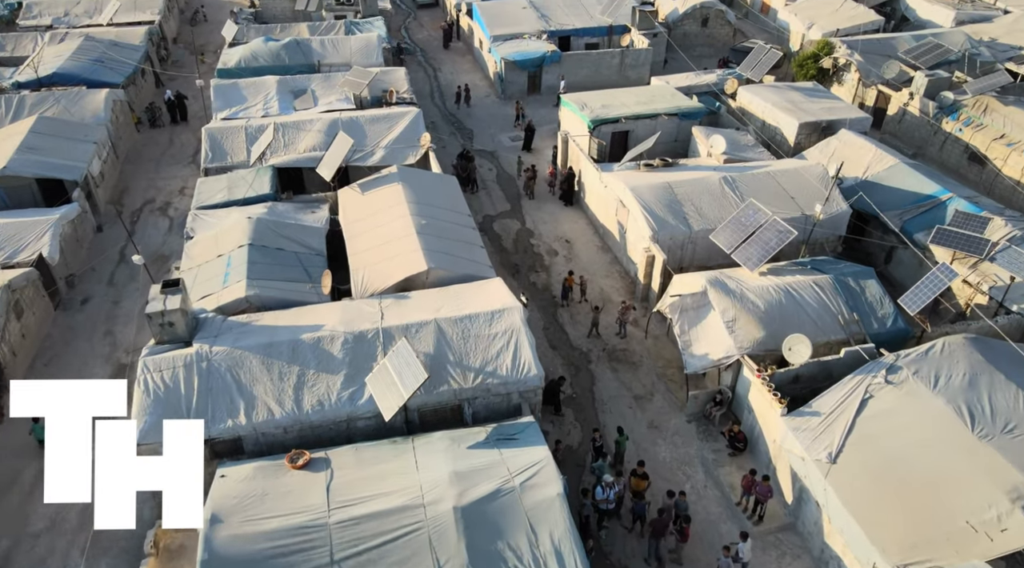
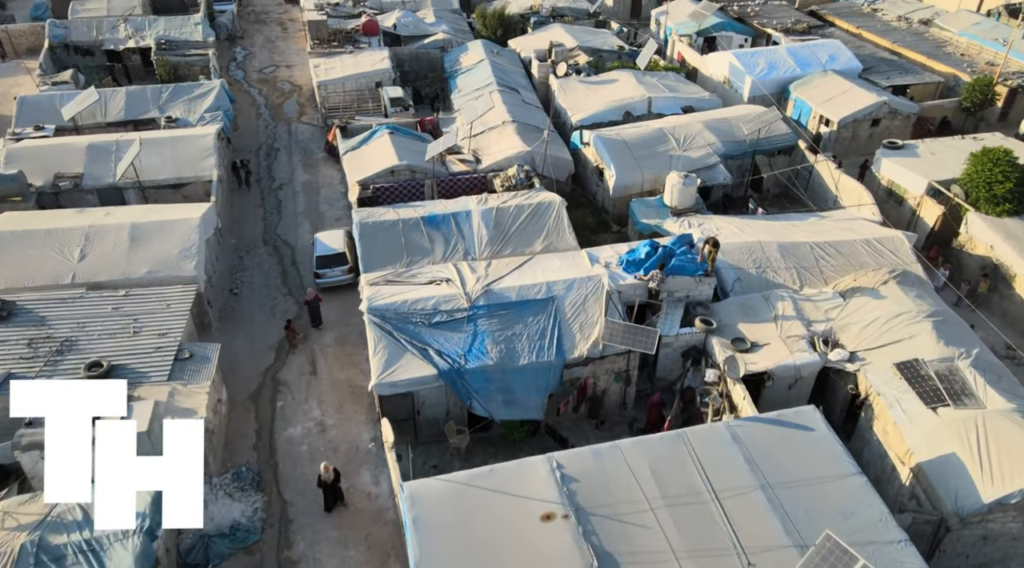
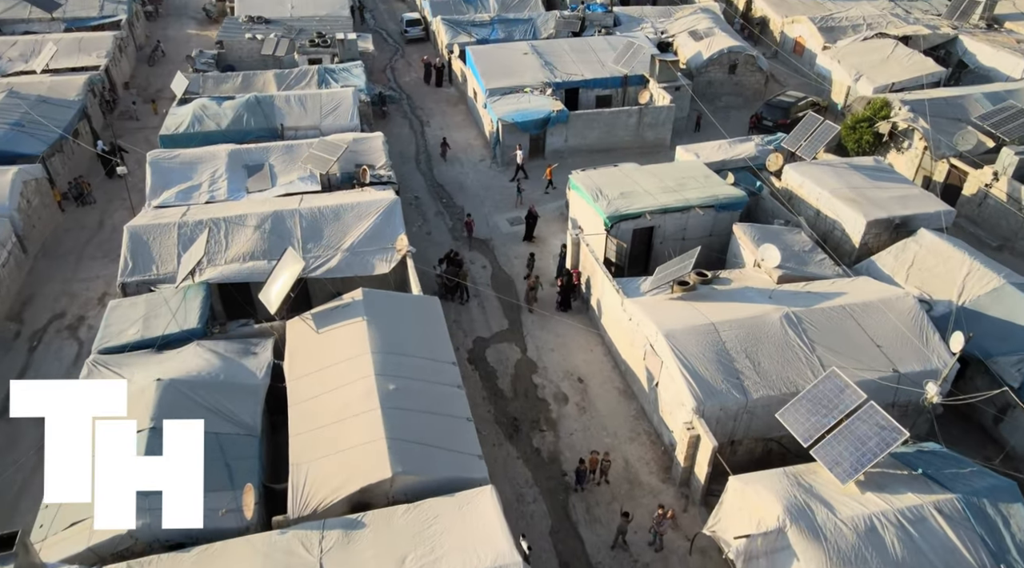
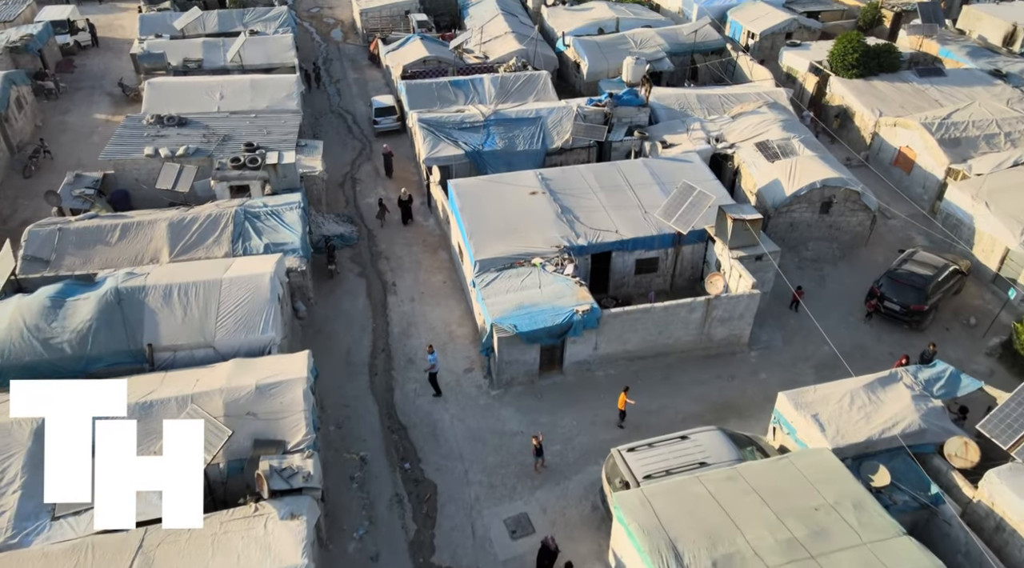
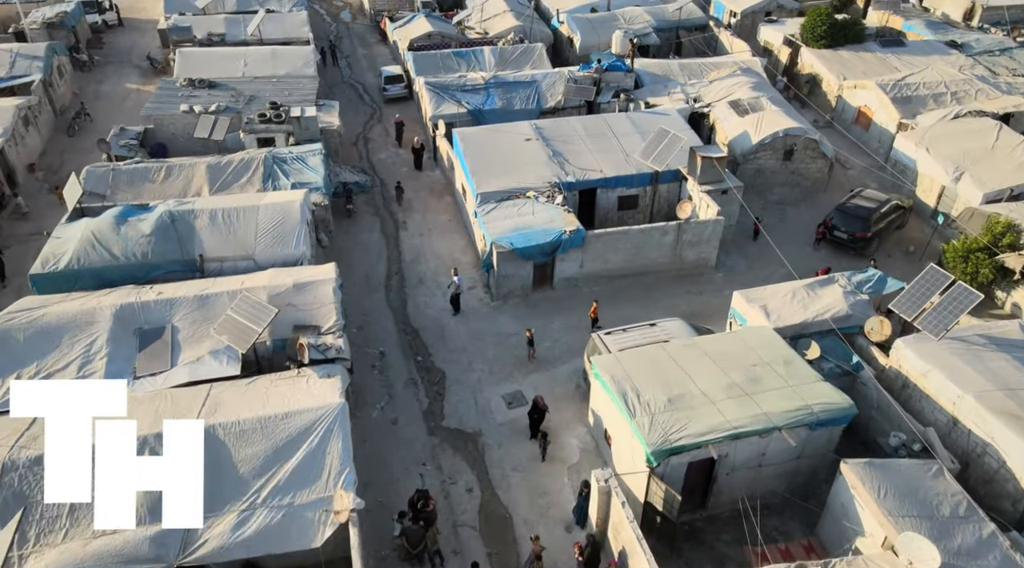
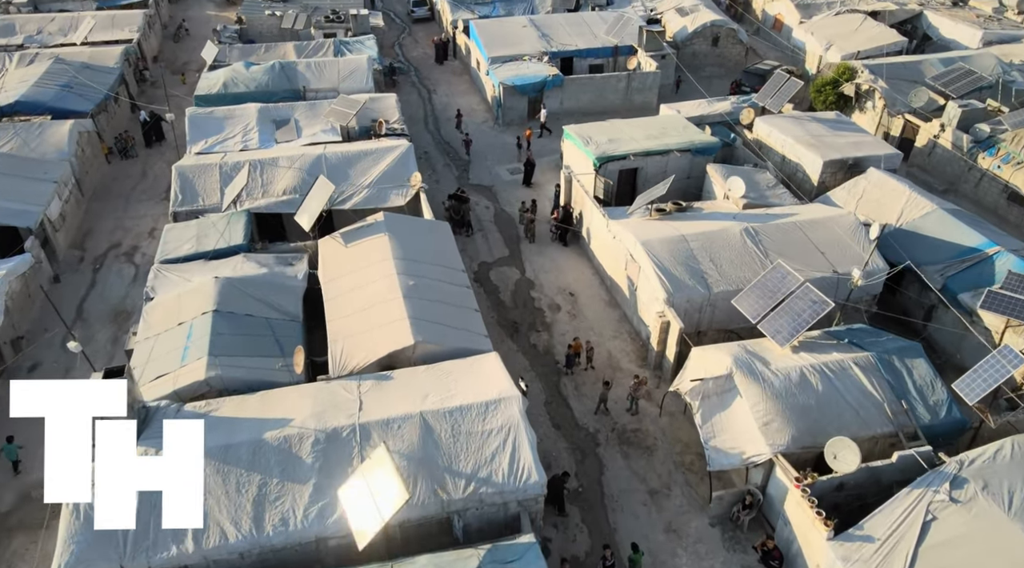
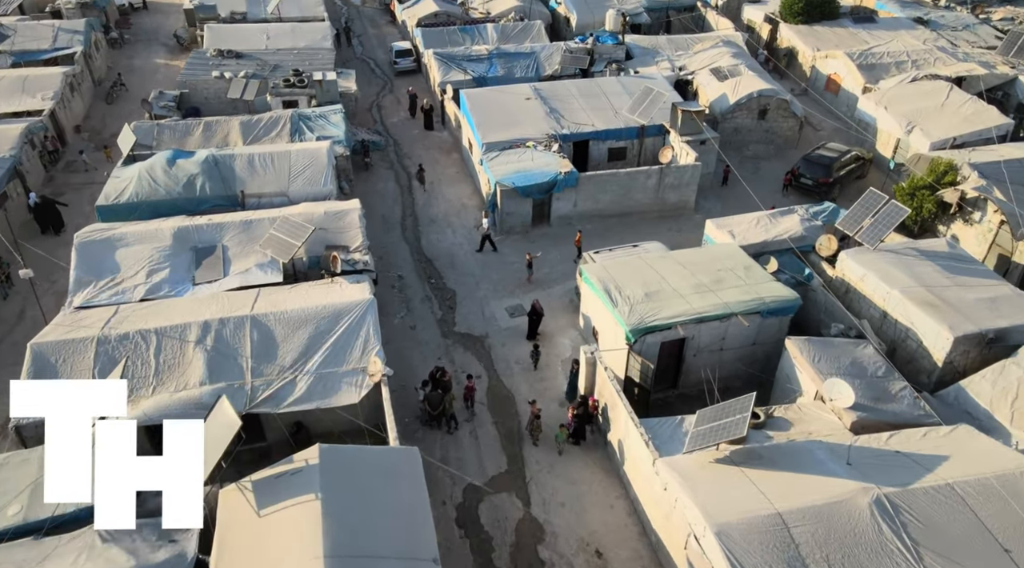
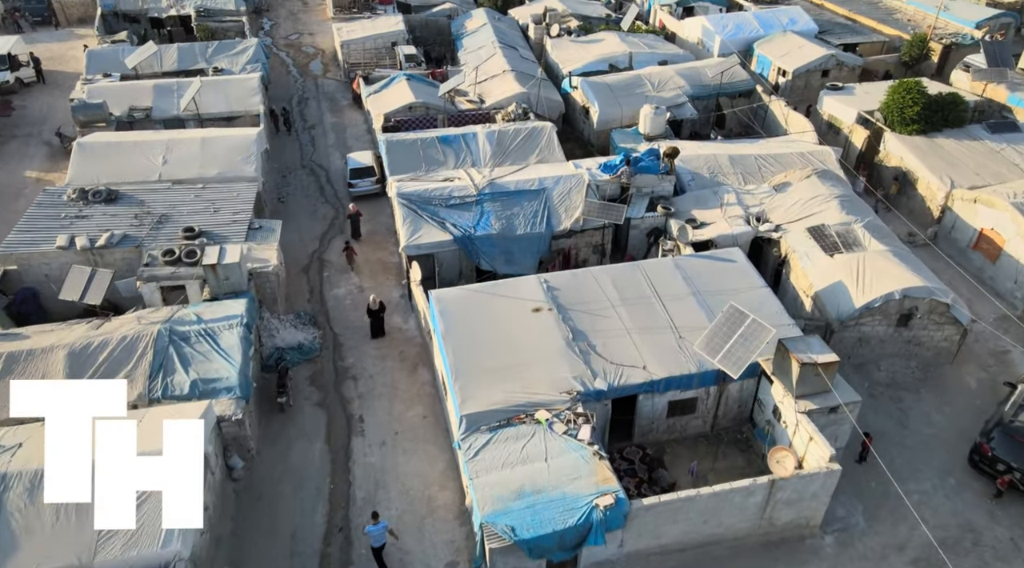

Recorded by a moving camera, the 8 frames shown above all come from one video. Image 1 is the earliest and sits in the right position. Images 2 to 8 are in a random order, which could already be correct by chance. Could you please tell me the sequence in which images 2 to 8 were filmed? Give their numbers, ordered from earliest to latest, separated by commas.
6, 3, 7, 5, 4, 8, 2
